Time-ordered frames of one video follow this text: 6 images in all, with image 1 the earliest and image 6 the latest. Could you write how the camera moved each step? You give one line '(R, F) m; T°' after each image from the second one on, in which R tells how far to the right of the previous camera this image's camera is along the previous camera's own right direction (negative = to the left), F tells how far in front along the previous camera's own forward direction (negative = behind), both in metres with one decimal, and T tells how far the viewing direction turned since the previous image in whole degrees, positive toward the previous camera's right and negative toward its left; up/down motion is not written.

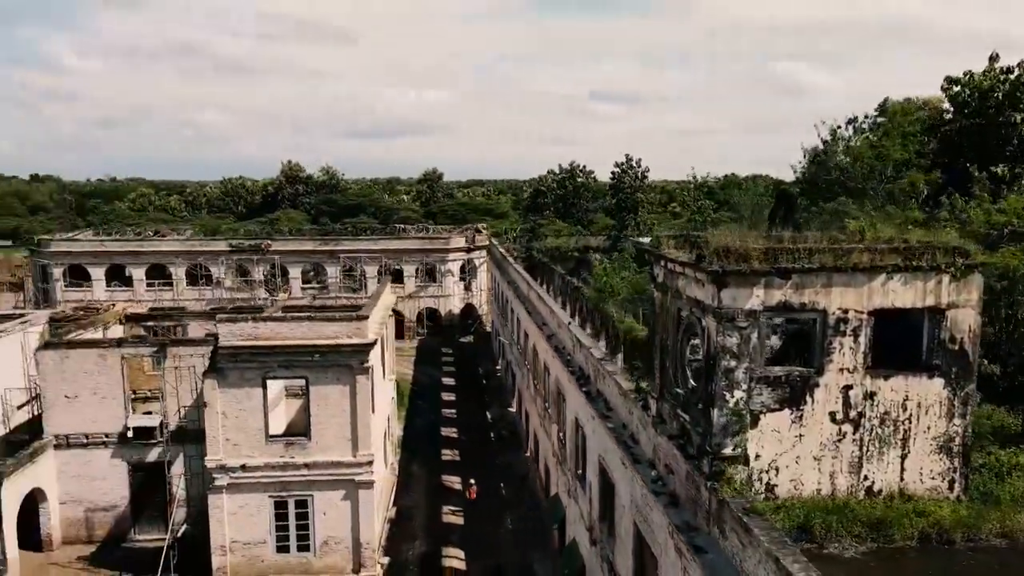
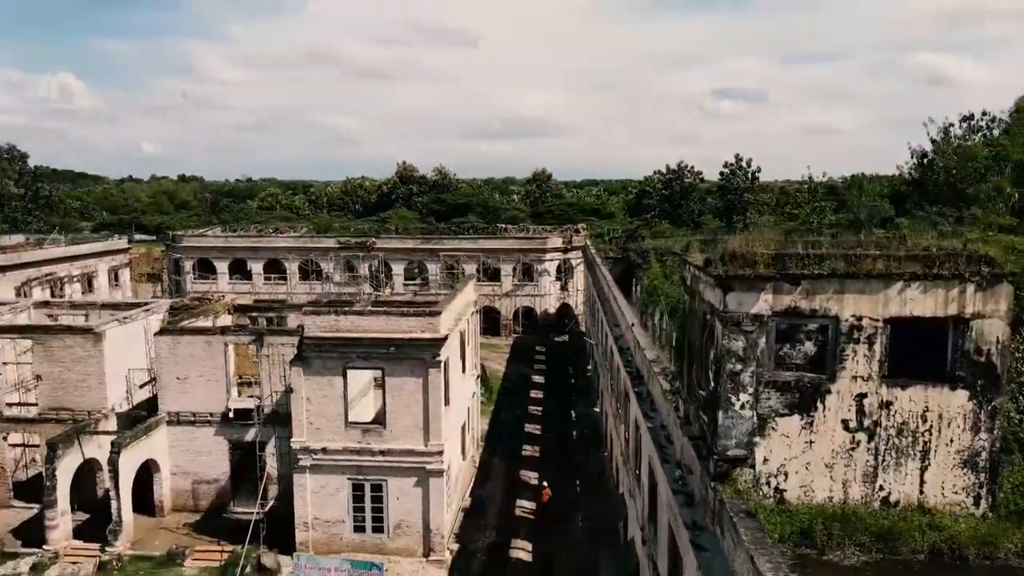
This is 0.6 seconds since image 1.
(+1.0, -0.4) m; -9°
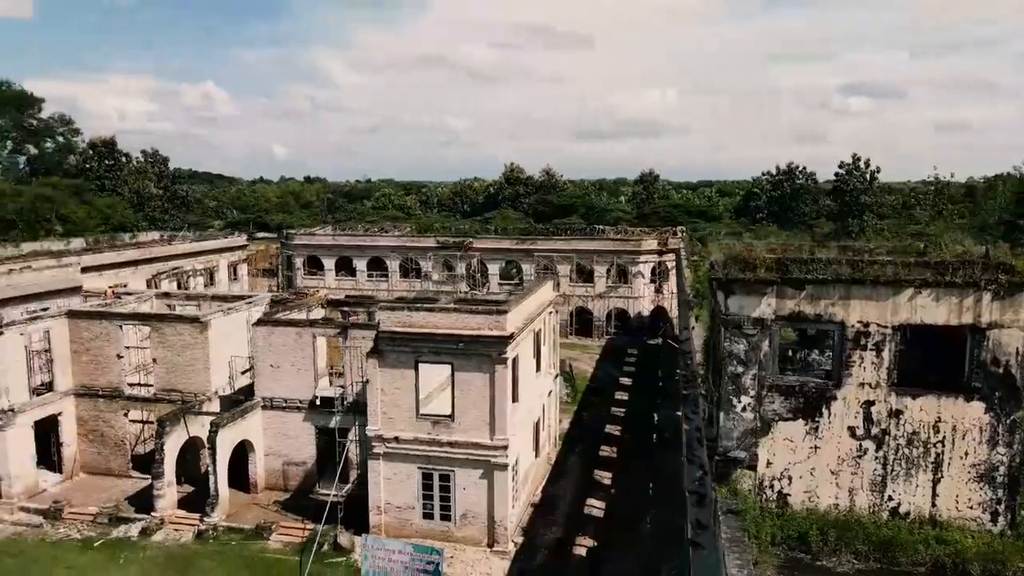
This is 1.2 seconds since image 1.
(+1.1, -0.3) m; -8°
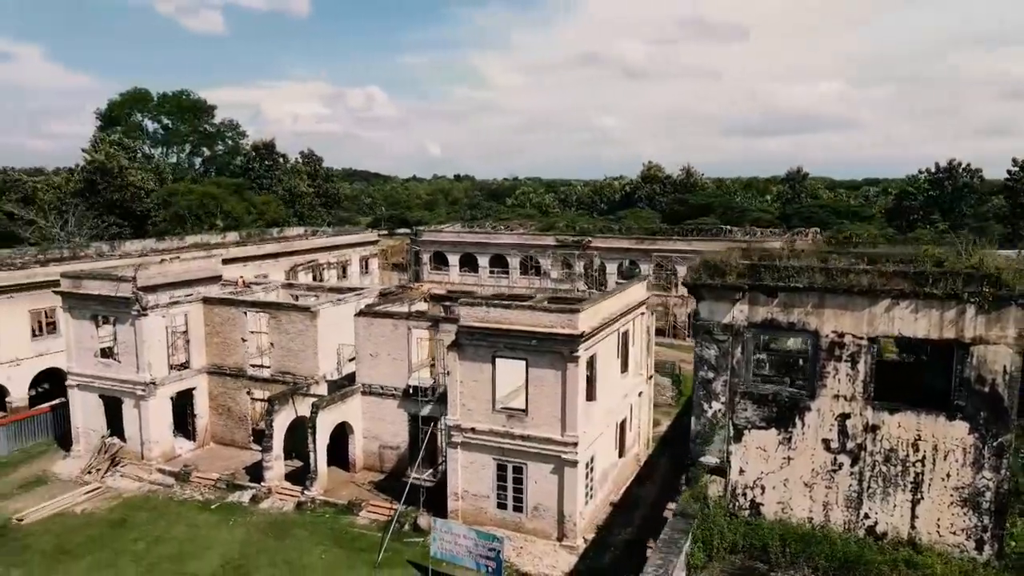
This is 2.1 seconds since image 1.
(+1.7, -0.3) m; -11°
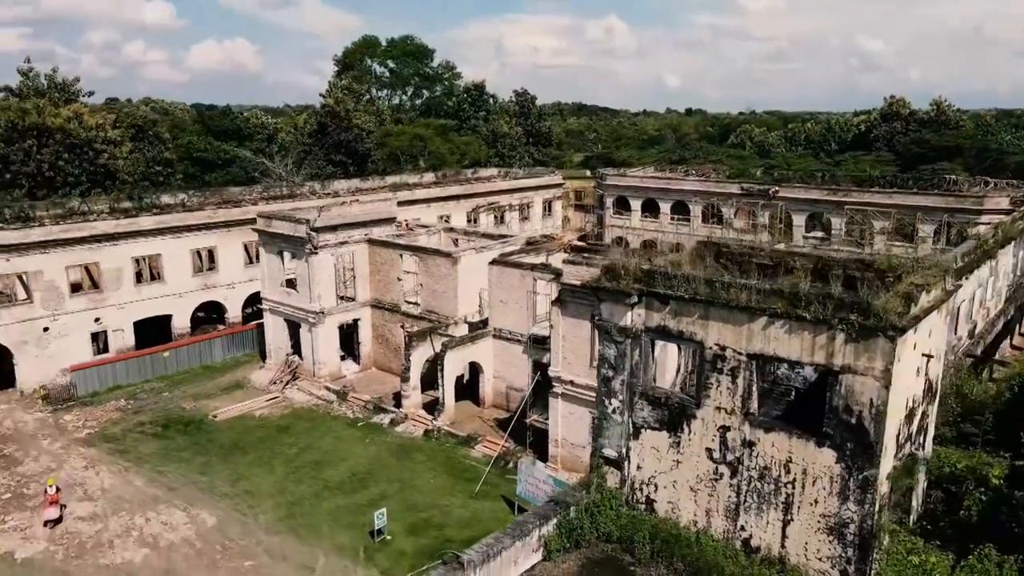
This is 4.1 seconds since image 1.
(+3.2, -0.2) m; -17°
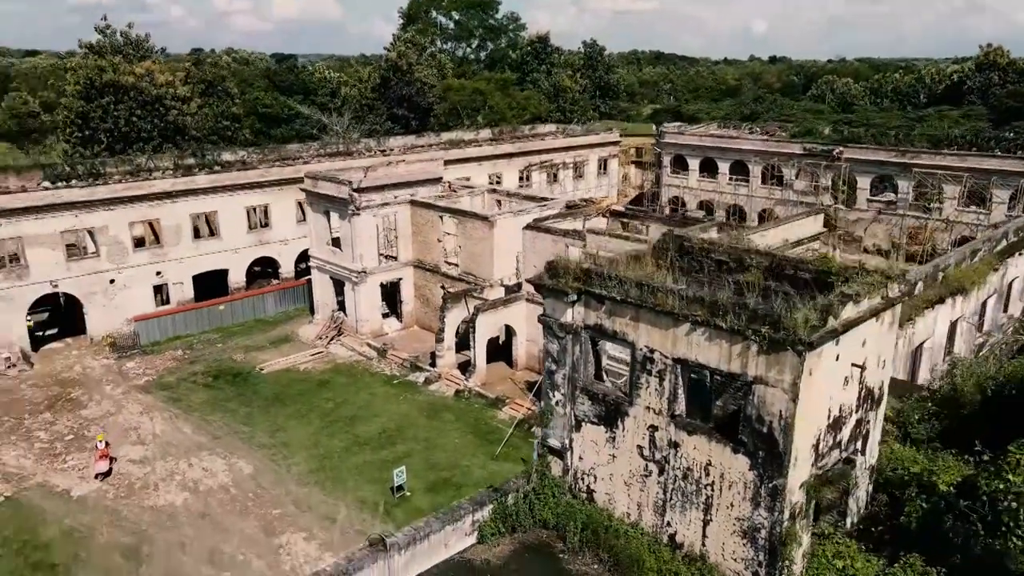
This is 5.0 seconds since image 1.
(+1.3, -0.1) m; -5°
